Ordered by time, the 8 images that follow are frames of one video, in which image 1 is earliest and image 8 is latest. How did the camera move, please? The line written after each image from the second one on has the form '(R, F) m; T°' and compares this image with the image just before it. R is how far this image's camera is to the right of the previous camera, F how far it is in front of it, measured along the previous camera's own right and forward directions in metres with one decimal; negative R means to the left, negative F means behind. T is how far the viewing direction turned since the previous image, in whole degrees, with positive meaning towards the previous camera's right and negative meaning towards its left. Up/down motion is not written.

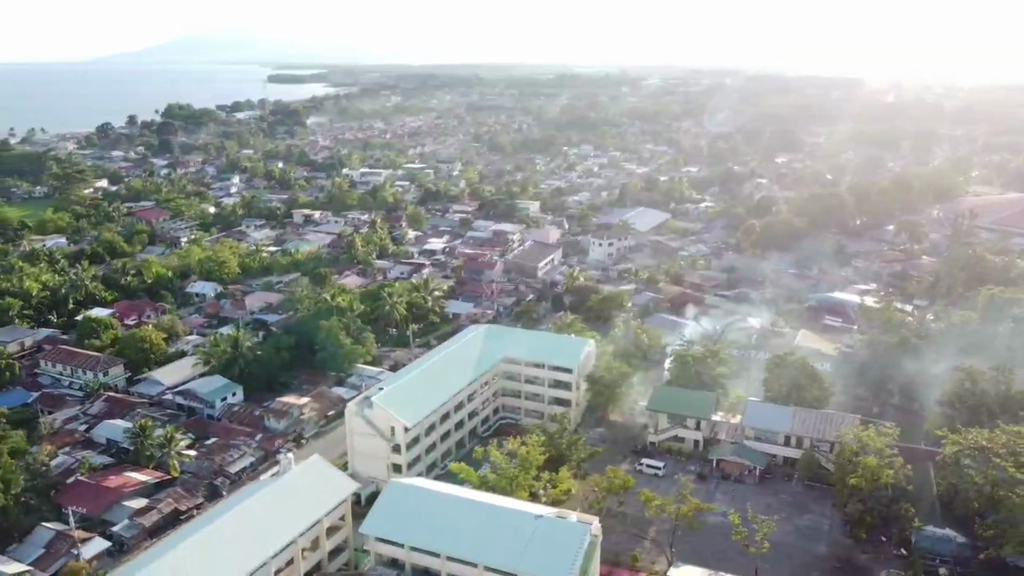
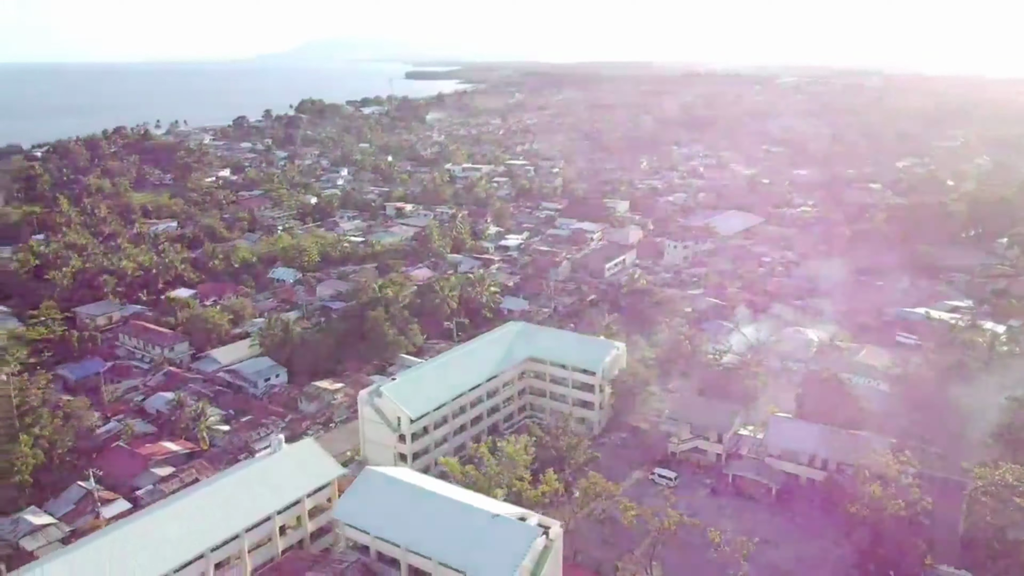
(+4.5, +0.4) m; -9°
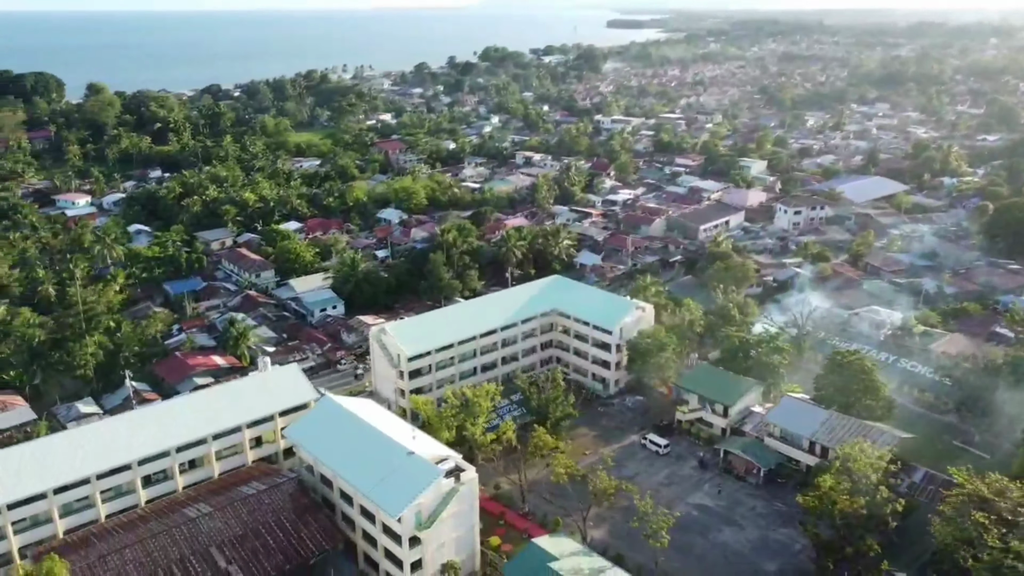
(+7.6, +0.7) m; -14°
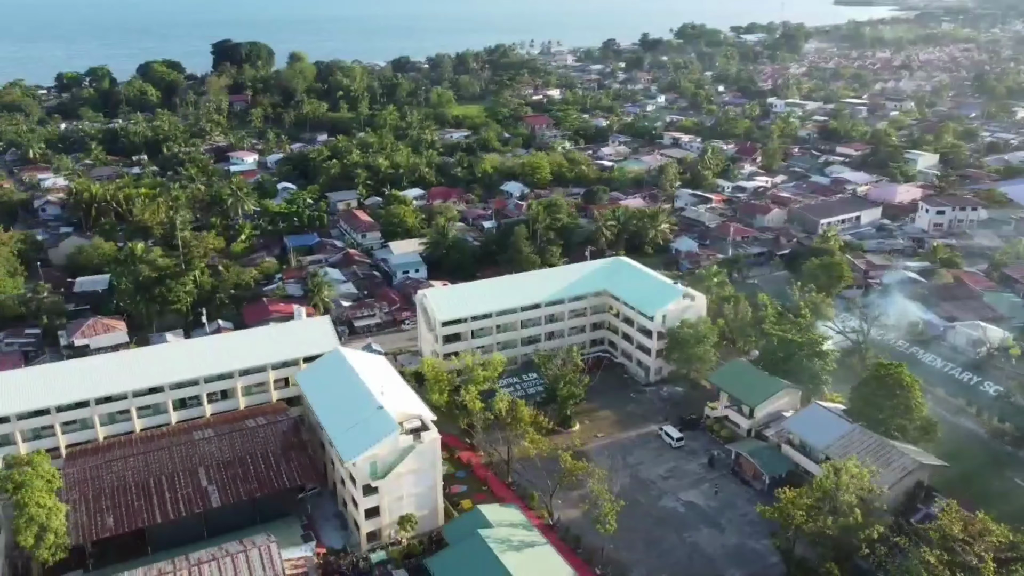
(+6.7, +0.4) m; -14°
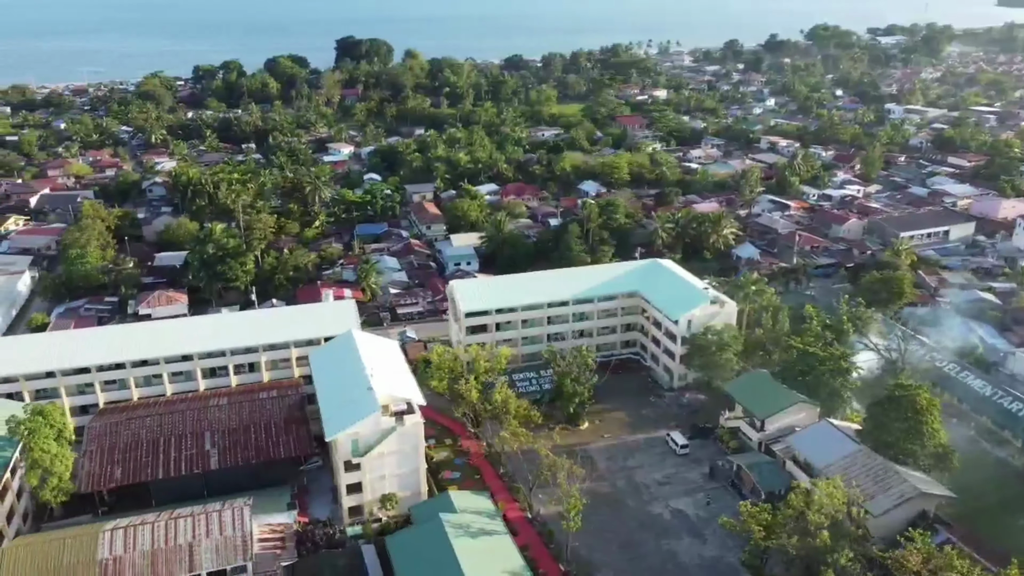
(+4.3, 0.0) m; -9°
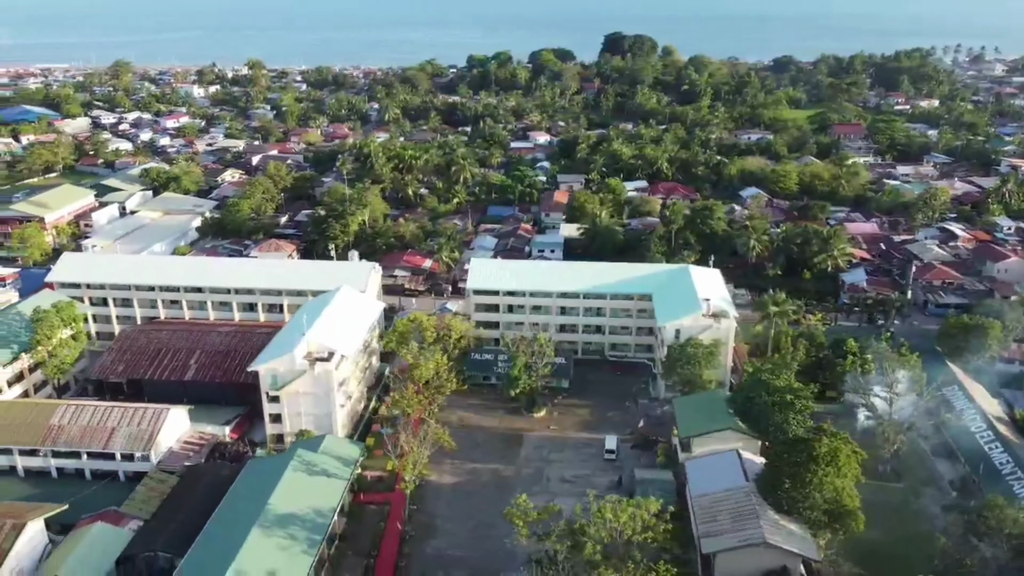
(+12.9, +1.5) m; -21°
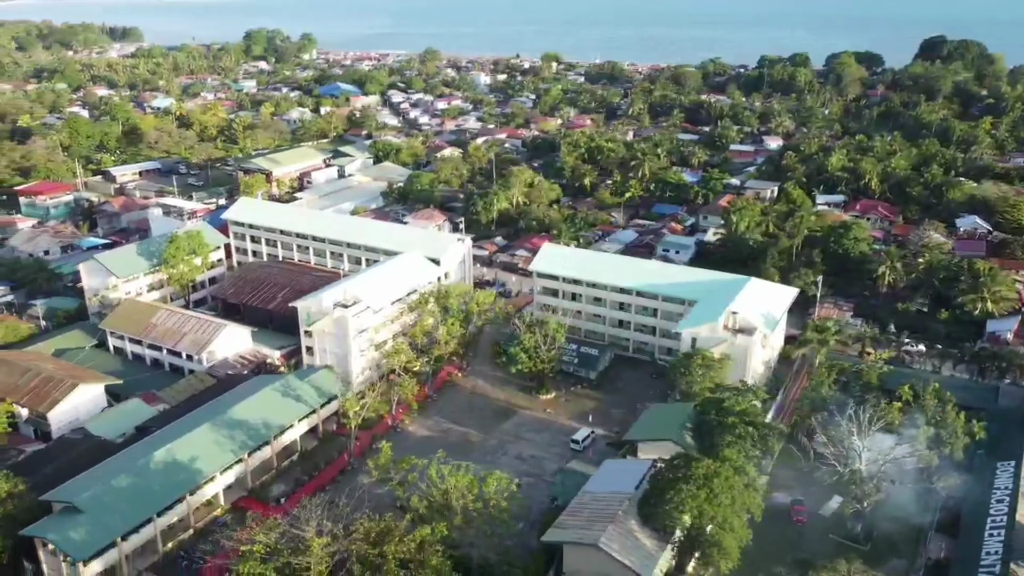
(+11.8, +1.1) m; -22°
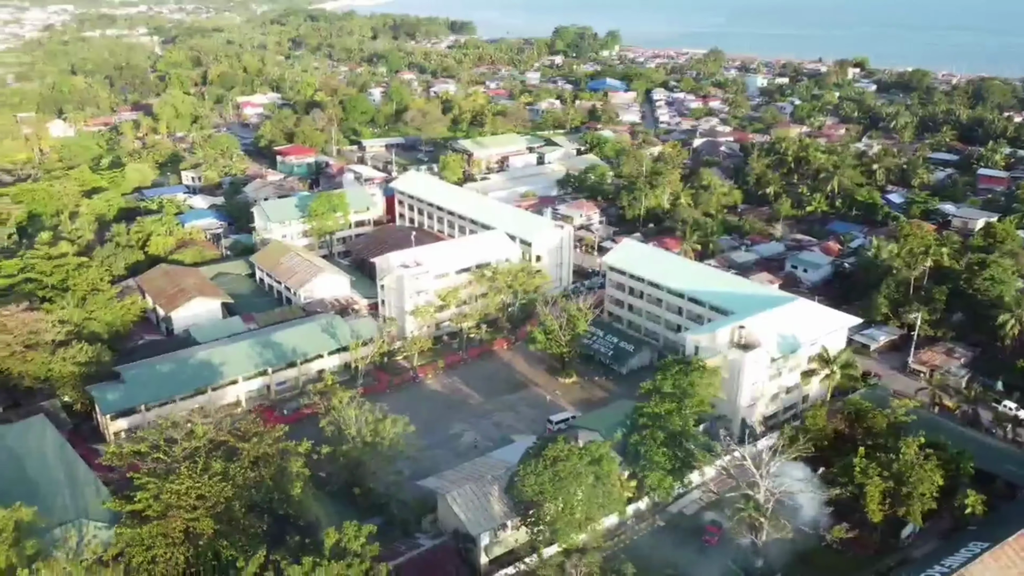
(+11.7, +0.4) m; -22°
